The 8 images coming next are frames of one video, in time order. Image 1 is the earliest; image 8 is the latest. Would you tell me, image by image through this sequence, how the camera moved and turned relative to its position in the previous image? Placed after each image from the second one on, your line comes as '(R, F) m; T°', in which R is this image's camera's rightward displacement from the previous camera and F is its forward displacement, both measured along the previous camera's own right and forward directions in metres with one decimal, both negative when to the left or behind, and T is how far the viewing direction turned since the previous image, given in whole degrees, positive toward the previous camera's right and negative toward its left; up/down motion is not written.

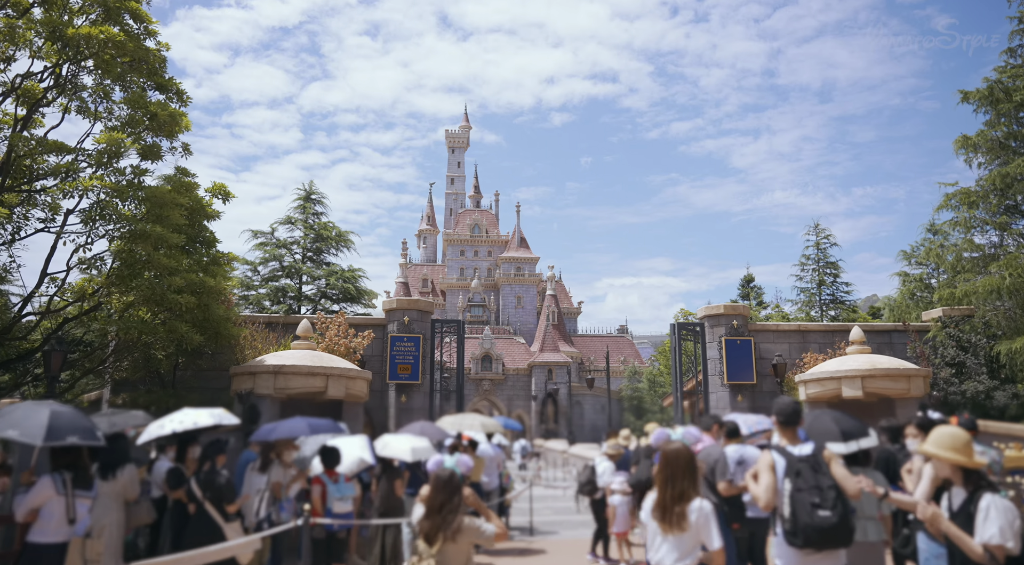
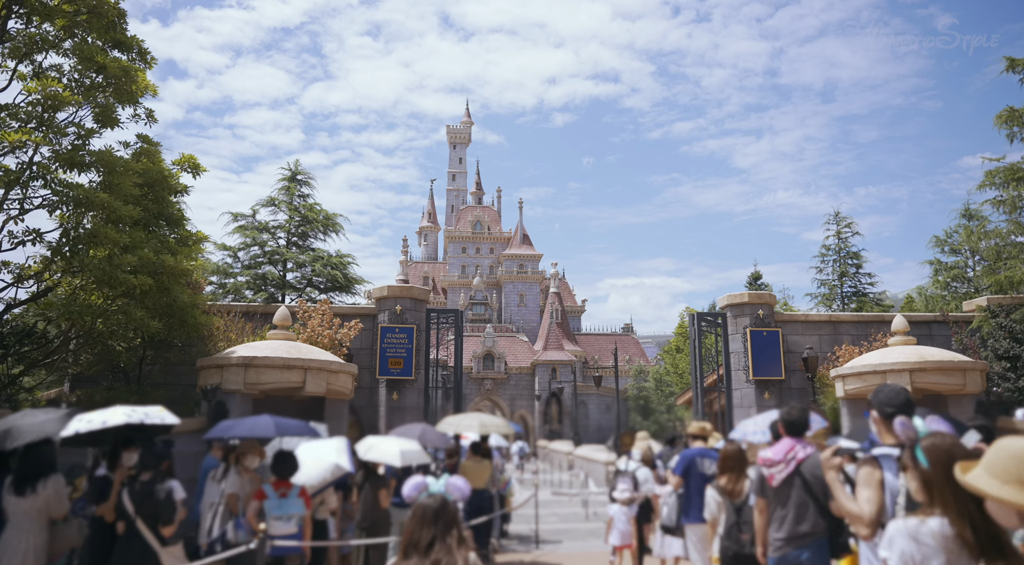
(0.0, +1.9) m; 0°
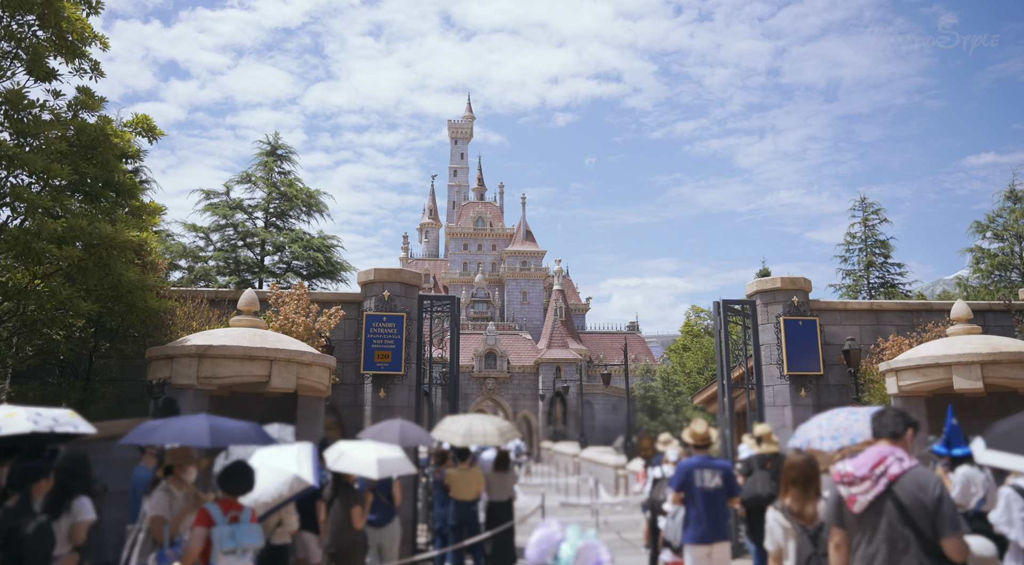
(0.0, +2.1) m; 0°
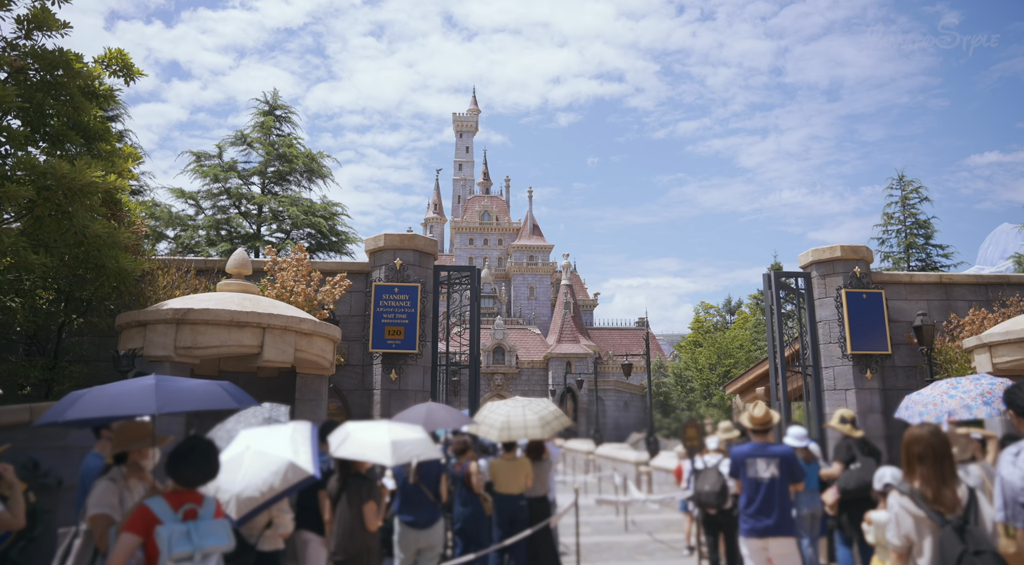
(-0.5, +1.9) m; 0°
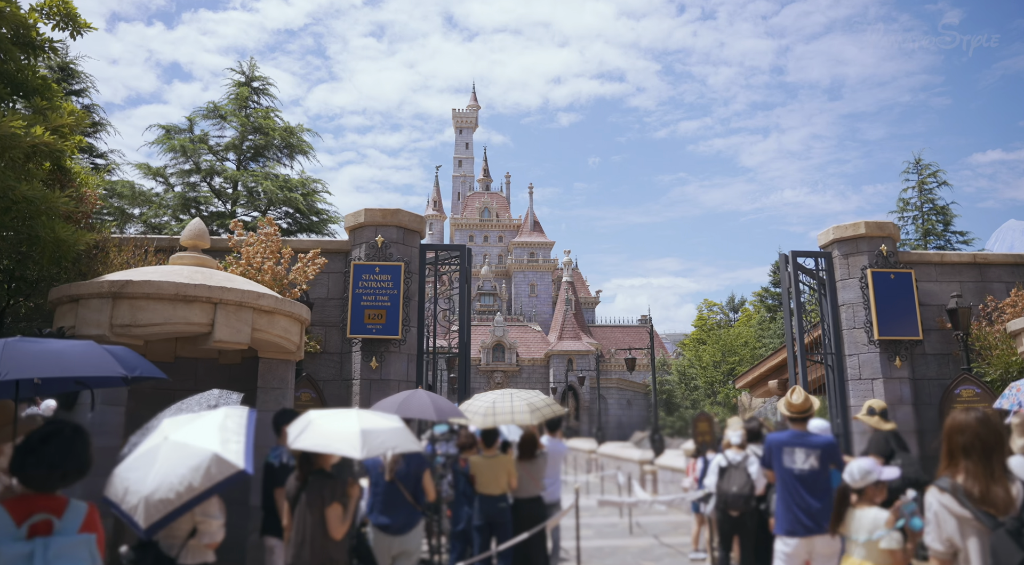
(+0.1, +1.3) m; 0°
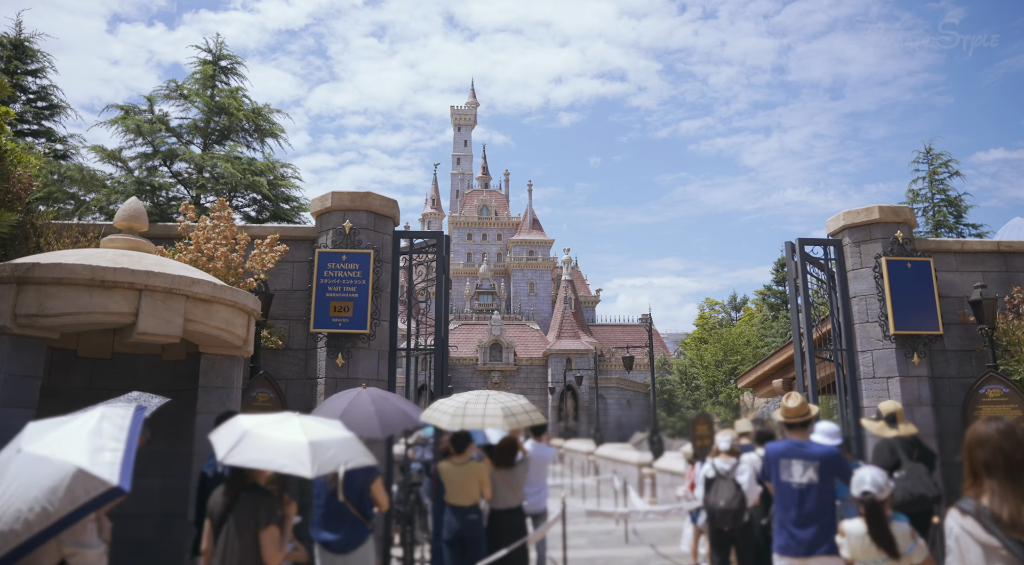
(+0.3, +1.1) m; 0°
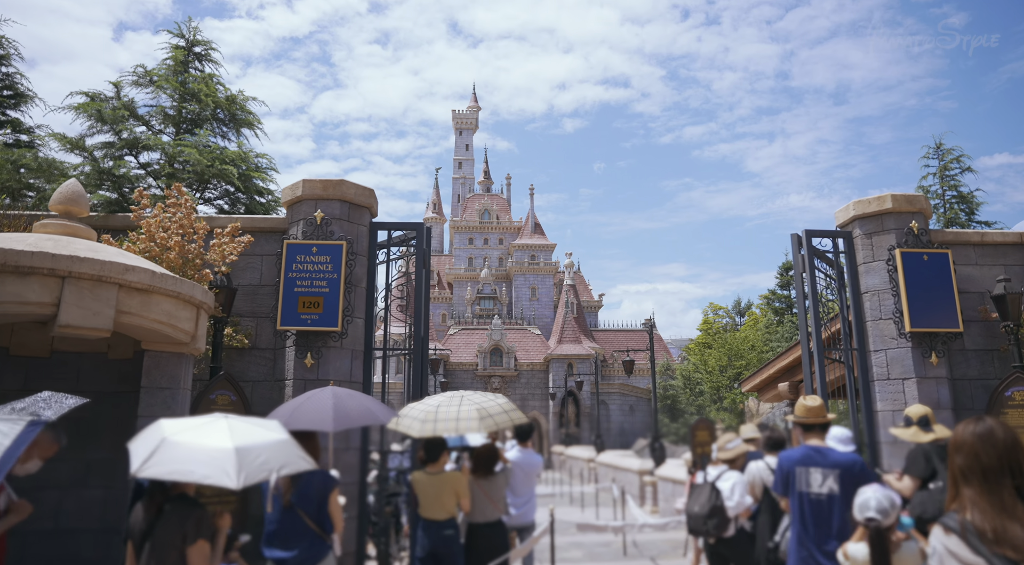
(+0.3, +0.9) m; 0°
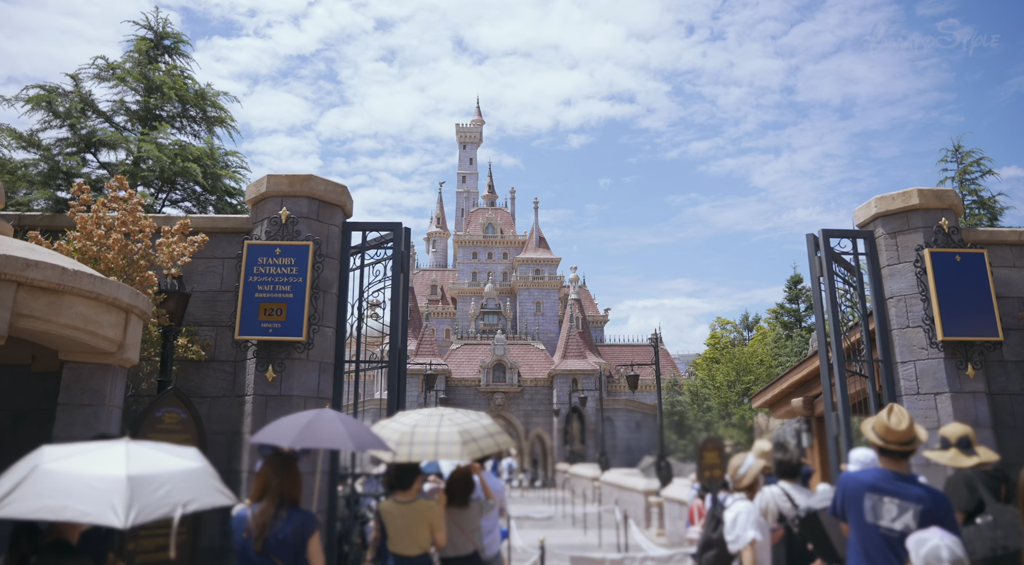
(+0.3, +1.1) m; 0°
